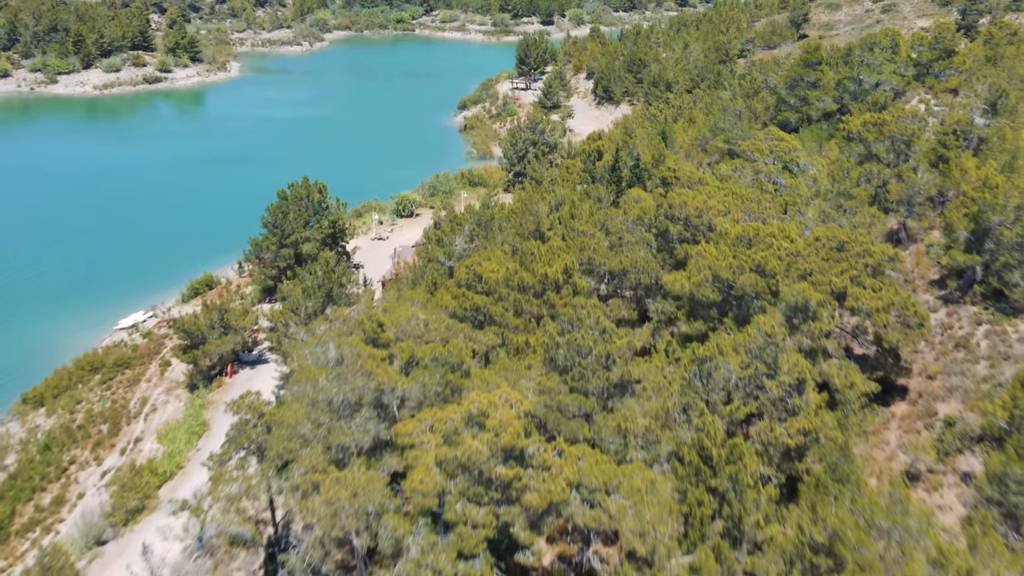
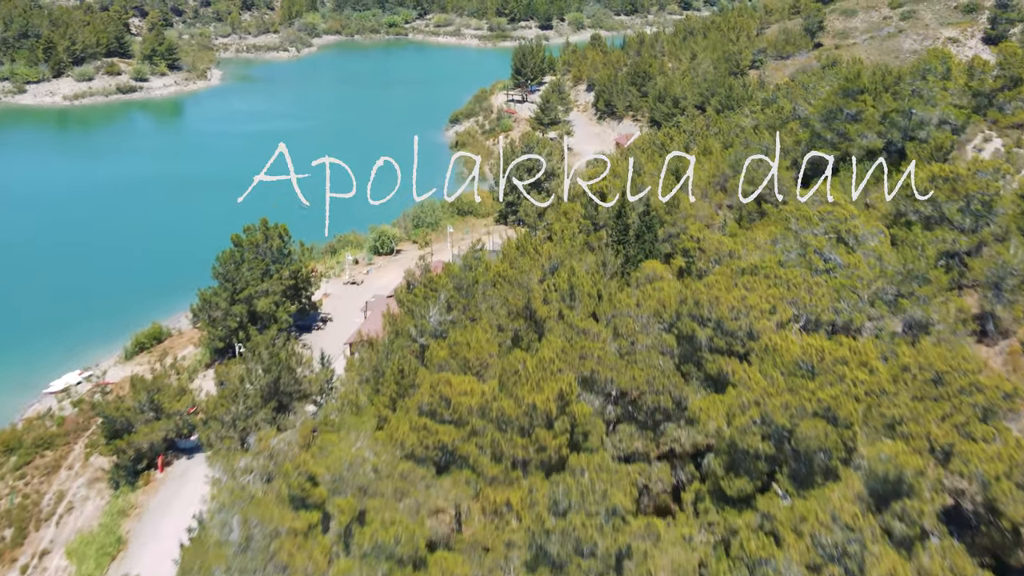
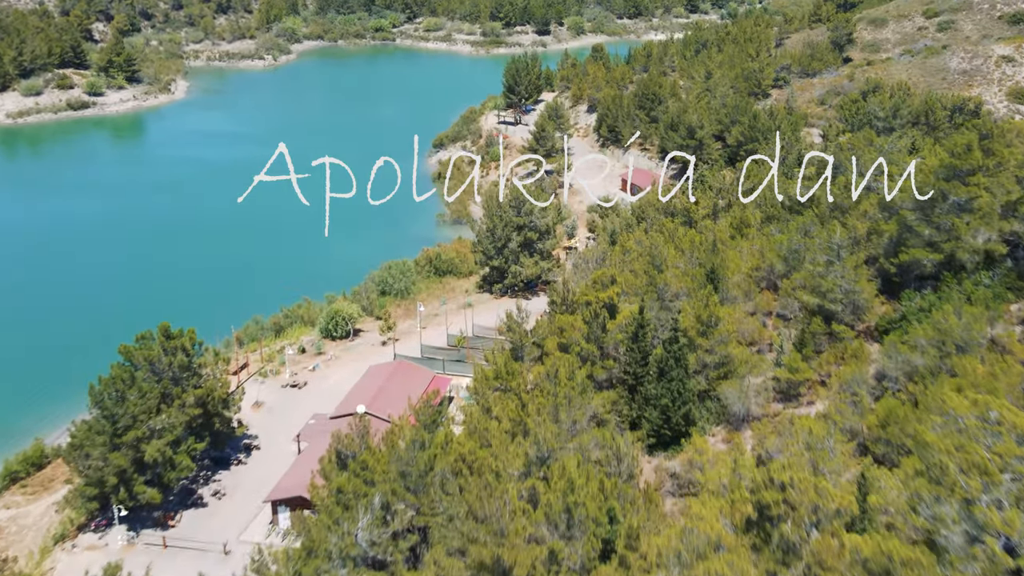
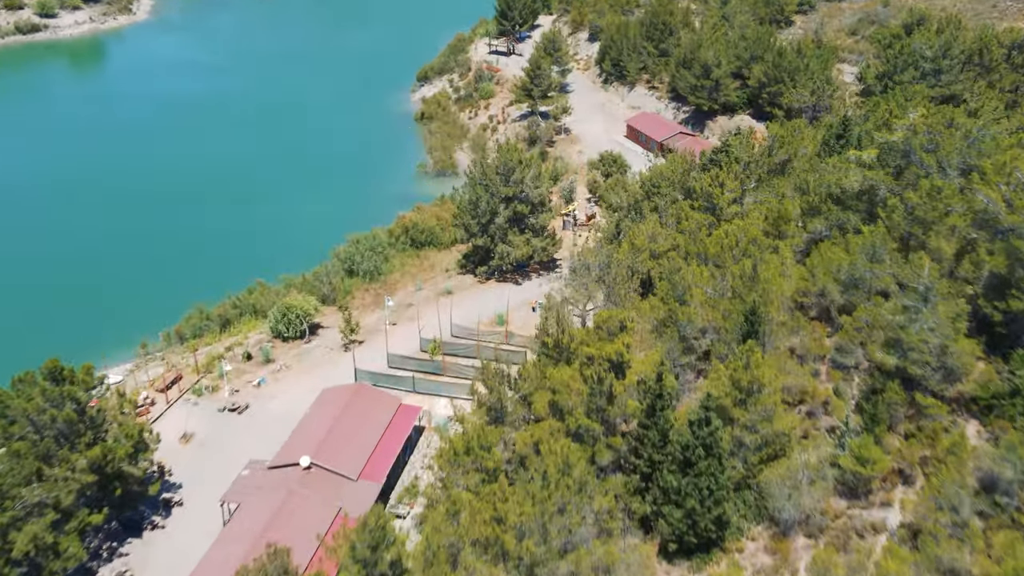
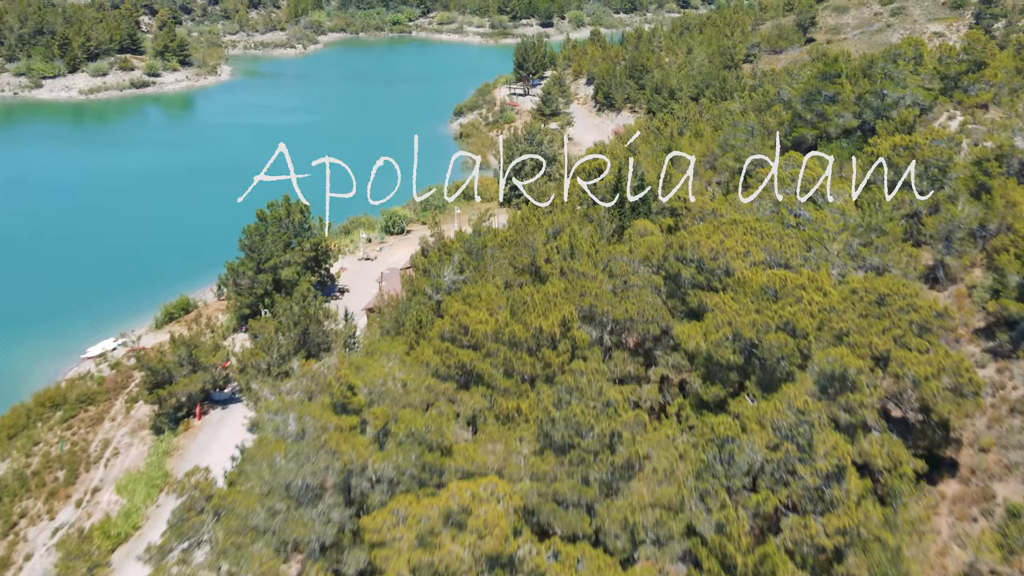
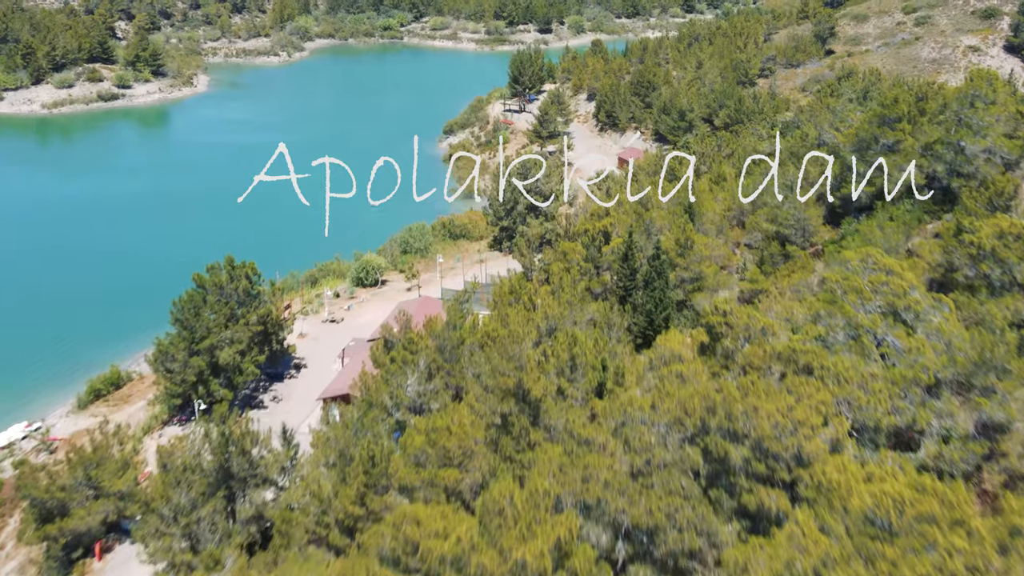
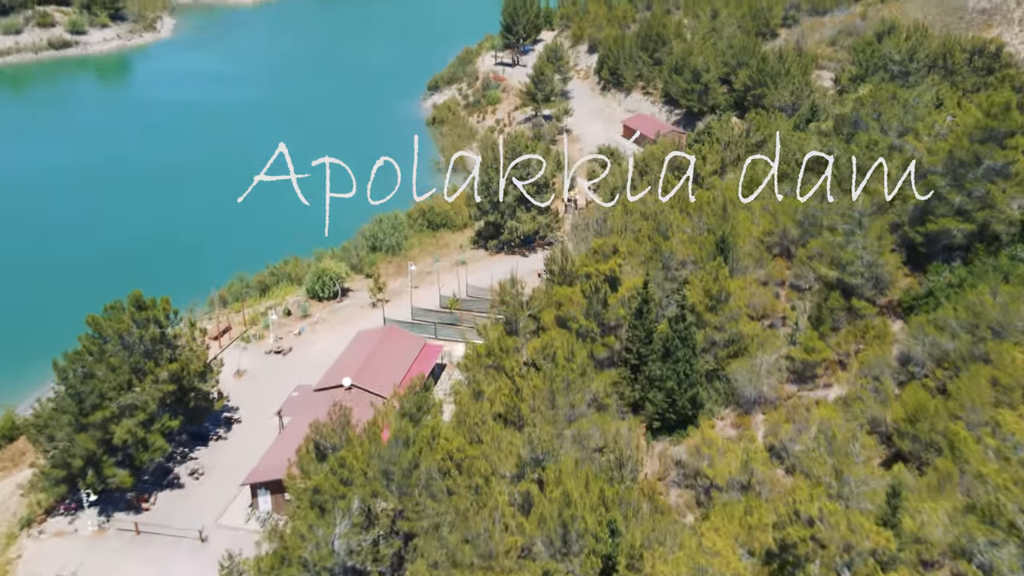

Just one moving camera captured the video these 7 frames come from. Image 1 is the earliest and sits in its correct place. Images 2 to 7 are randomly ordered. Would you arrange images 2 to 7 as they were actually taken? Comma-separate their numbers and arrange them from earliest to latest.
5, 2, 6, 3, 7, 4
